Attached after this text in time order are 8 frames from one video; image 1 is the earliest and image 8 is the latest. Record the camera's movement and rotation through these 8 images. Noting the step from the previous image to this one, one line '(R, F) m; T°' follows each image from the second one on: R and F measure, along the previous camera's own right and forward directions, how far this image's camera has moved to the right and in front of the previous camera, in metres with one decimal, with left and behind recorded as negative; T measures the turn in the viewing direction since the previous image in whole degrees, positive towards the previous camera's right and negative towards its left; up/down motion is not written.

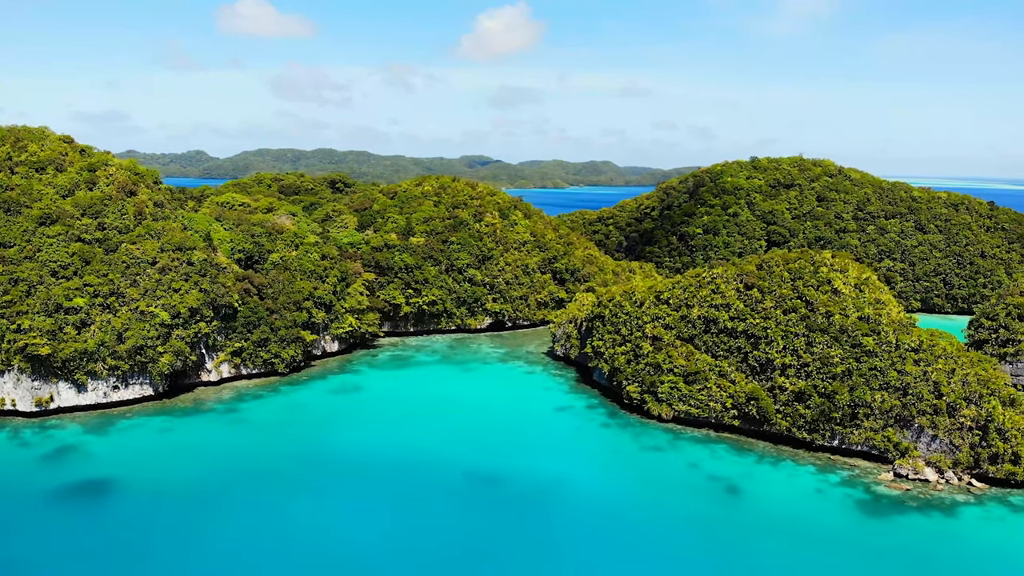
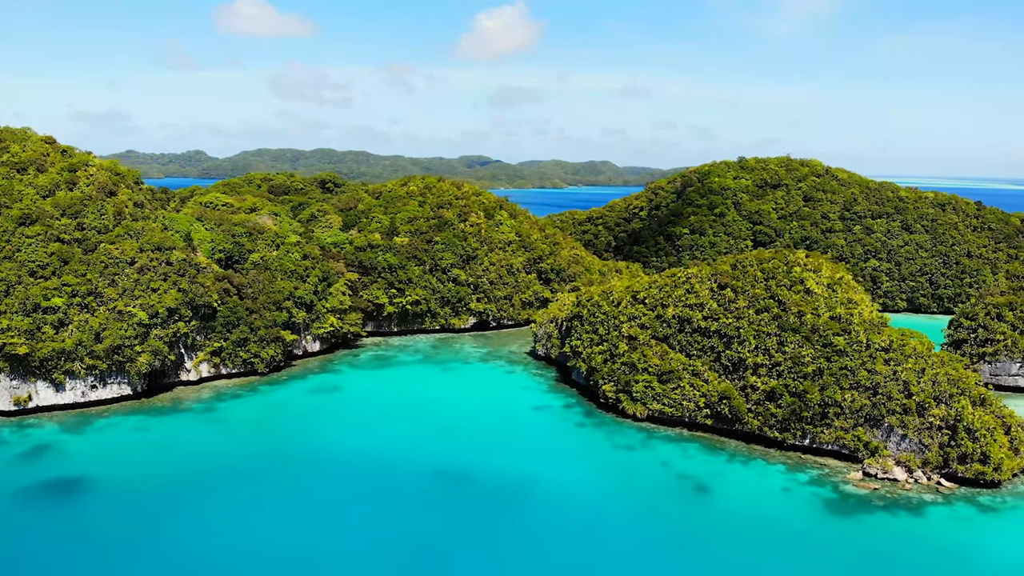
(+1.2, -0.1) m; 0°
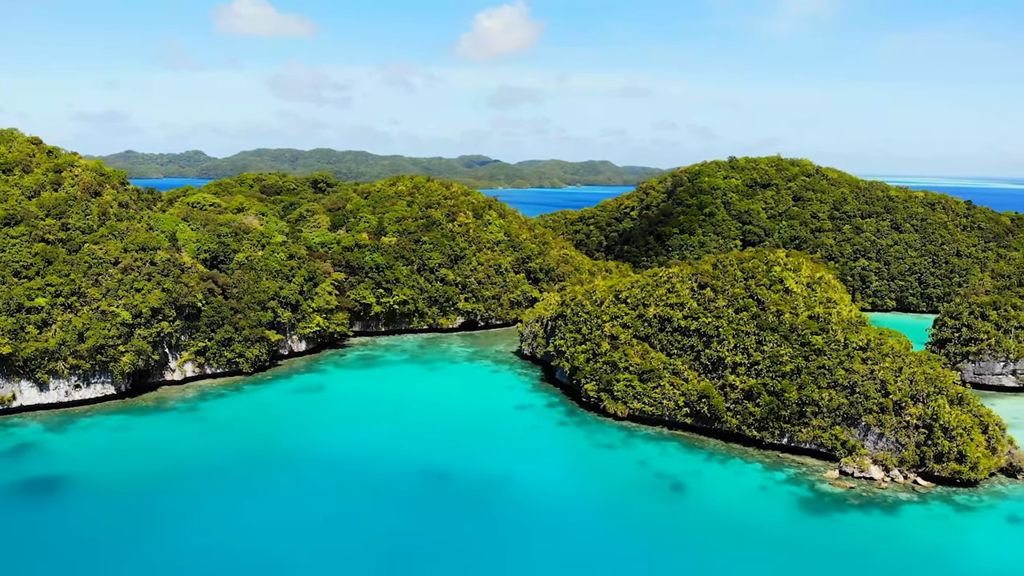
(+0.9, -0.1) m; 0°
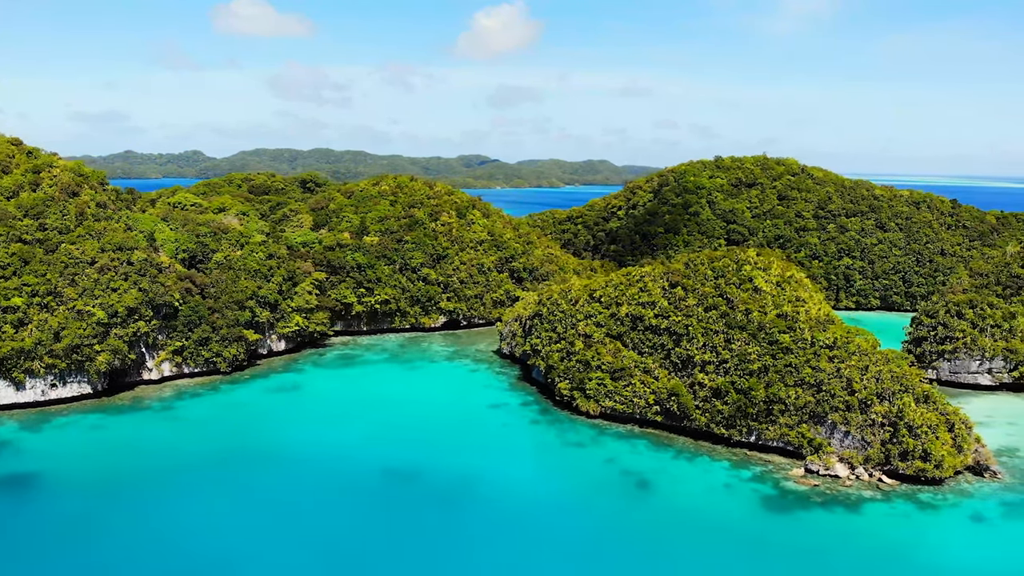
(+1.3, -0.1) m; 0°
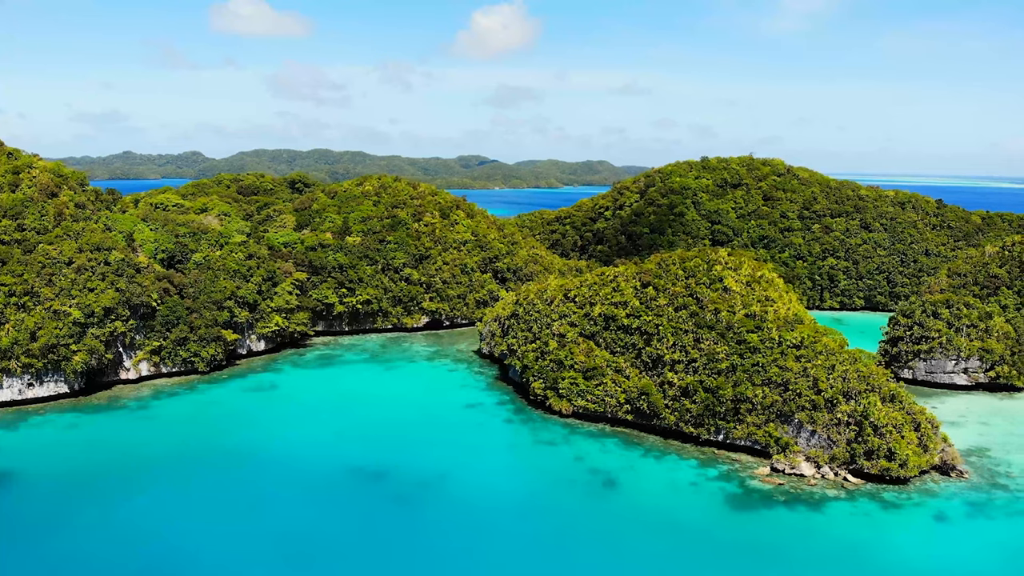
(+1.3, -0.1) m; 0°
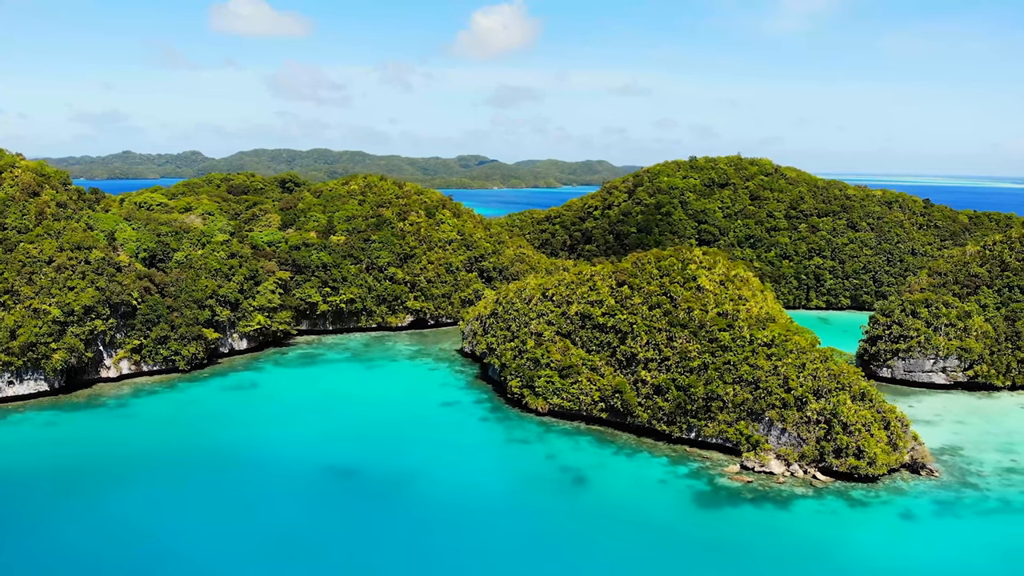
(+1.2, -0.1) m; 0°
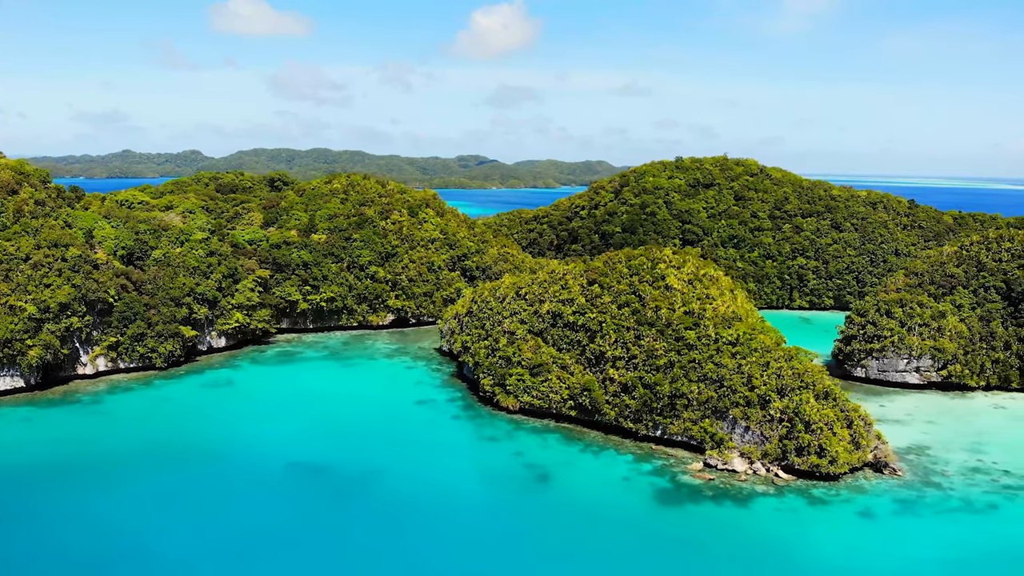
(+1.4, -0.2) m; 0°
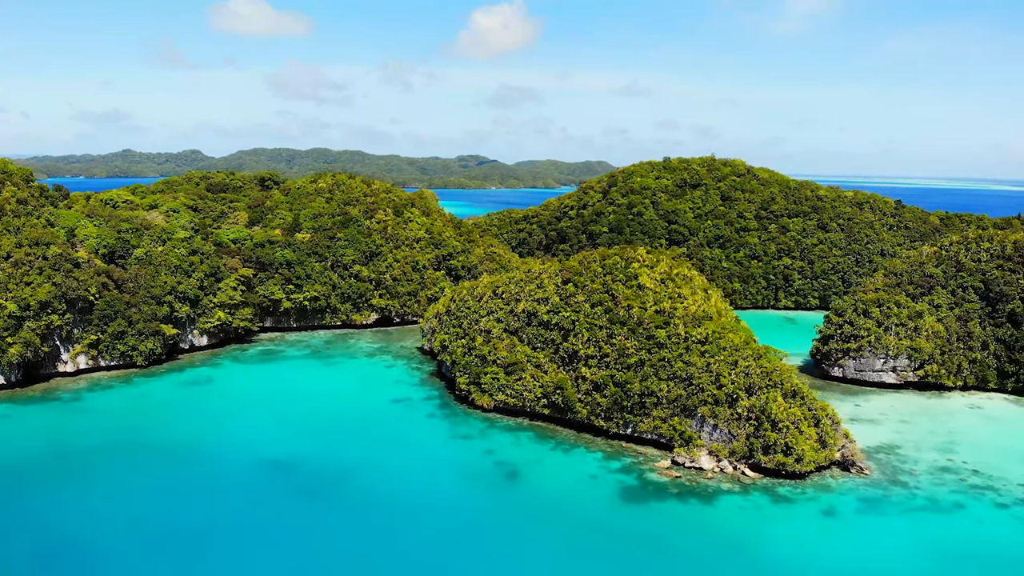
(+1.2, -0.2) m; 0°
